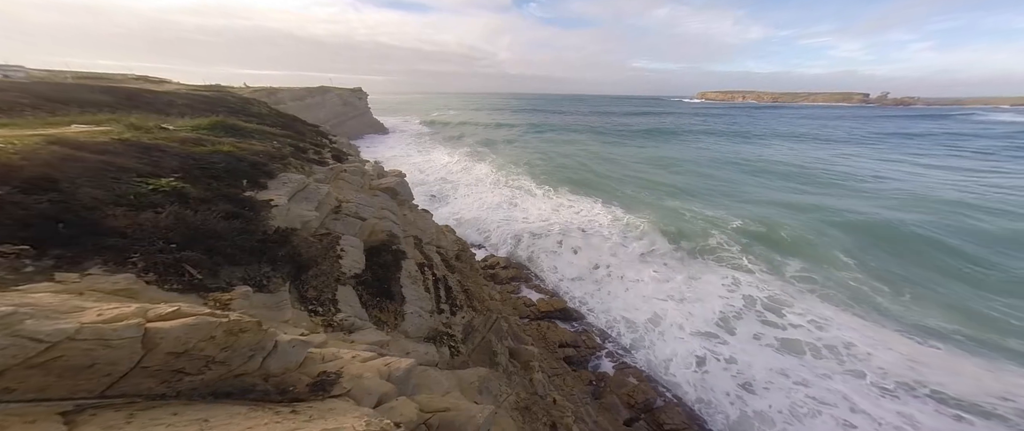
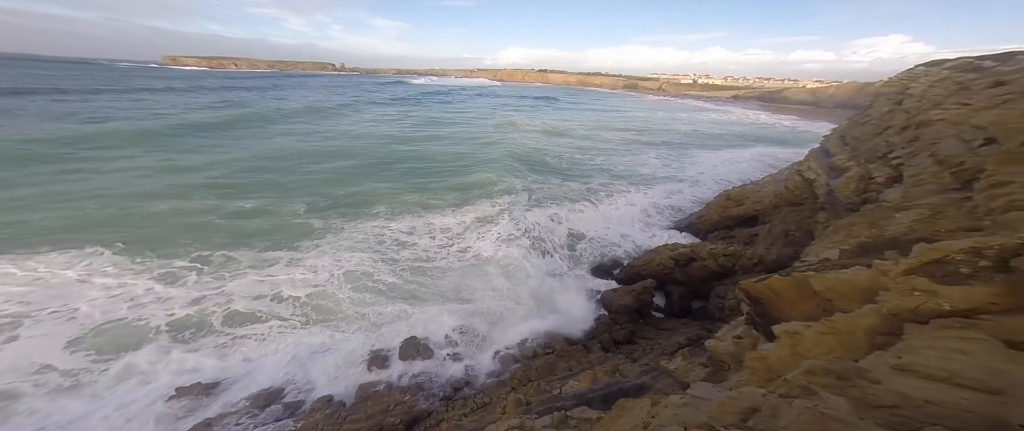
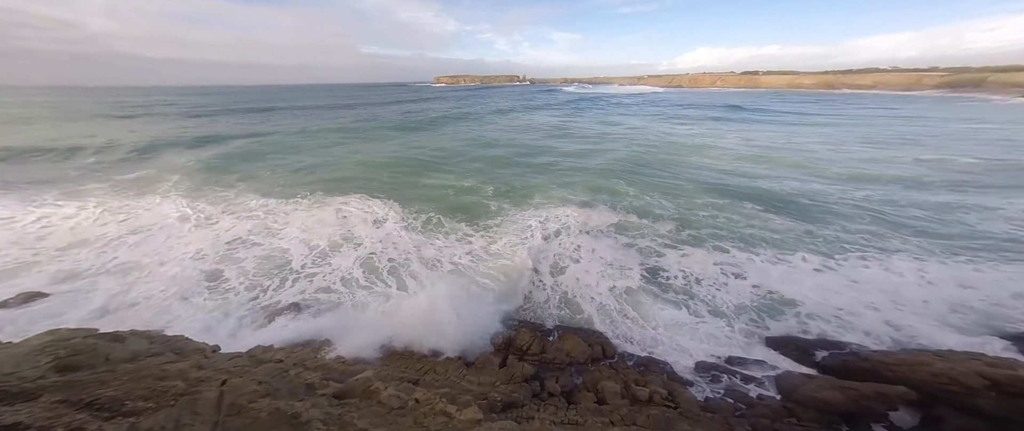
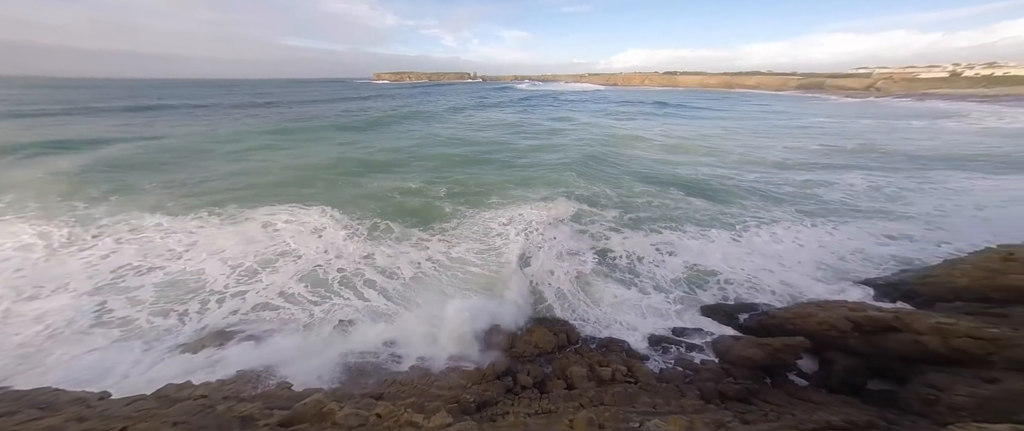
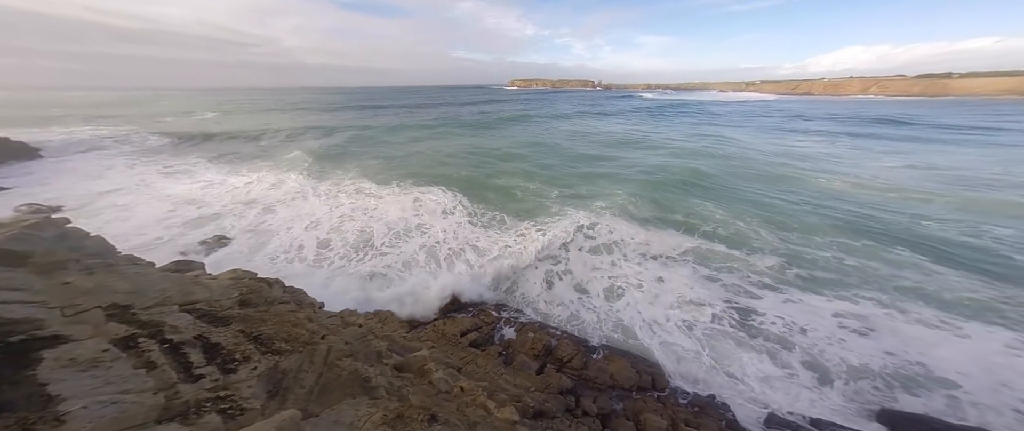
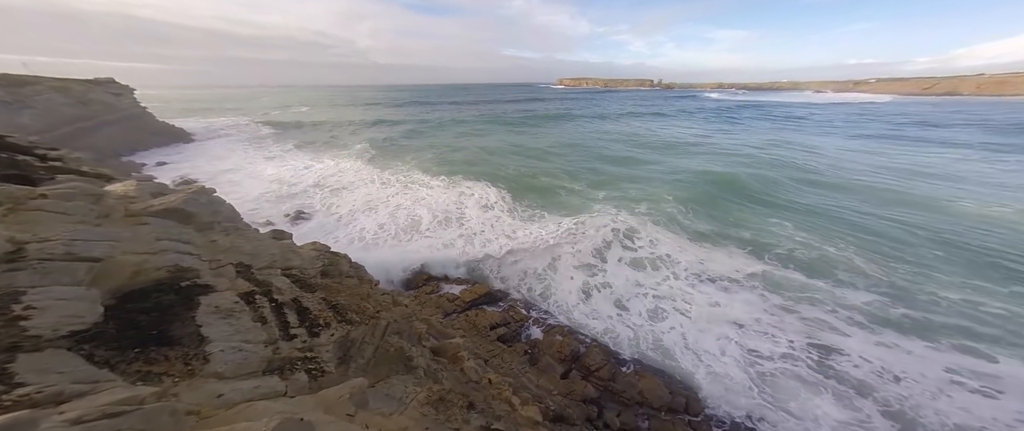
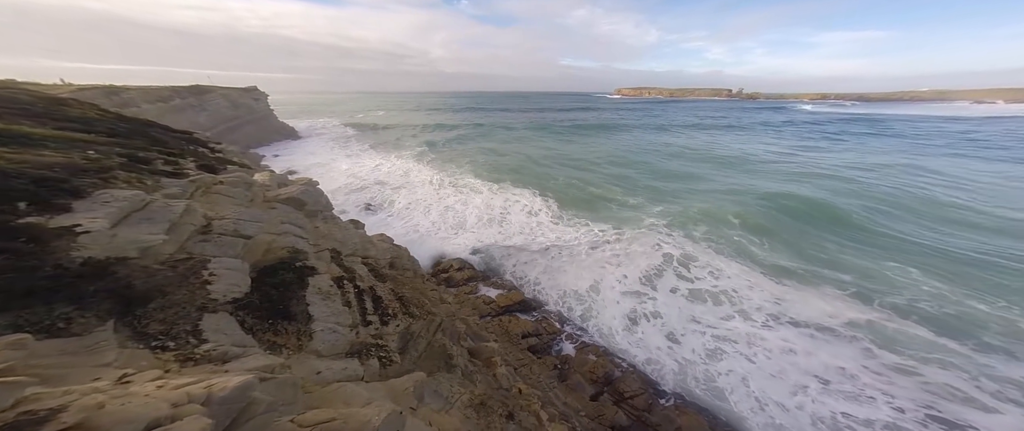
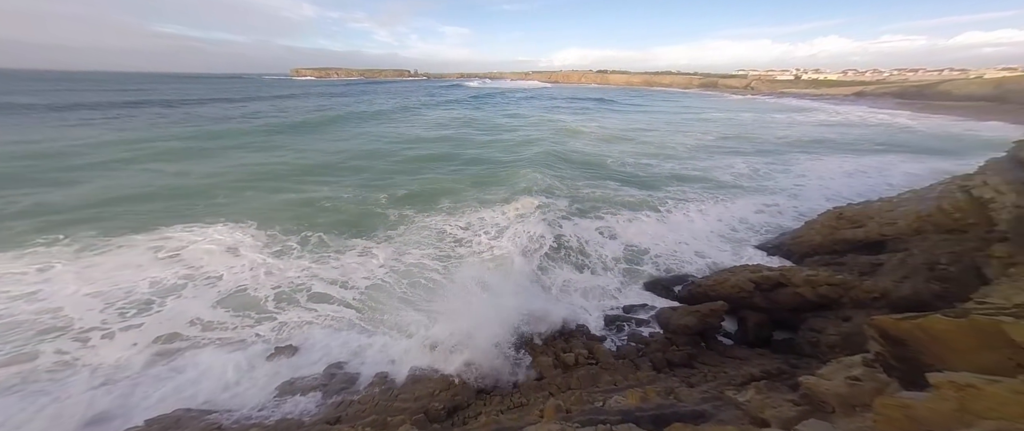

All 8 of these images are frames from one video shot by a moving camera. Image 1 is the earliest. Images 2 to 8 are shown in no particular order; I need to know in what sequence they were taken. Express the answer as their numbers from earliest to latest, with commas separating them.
7, 6, 5, 3, 4, 8, 2
